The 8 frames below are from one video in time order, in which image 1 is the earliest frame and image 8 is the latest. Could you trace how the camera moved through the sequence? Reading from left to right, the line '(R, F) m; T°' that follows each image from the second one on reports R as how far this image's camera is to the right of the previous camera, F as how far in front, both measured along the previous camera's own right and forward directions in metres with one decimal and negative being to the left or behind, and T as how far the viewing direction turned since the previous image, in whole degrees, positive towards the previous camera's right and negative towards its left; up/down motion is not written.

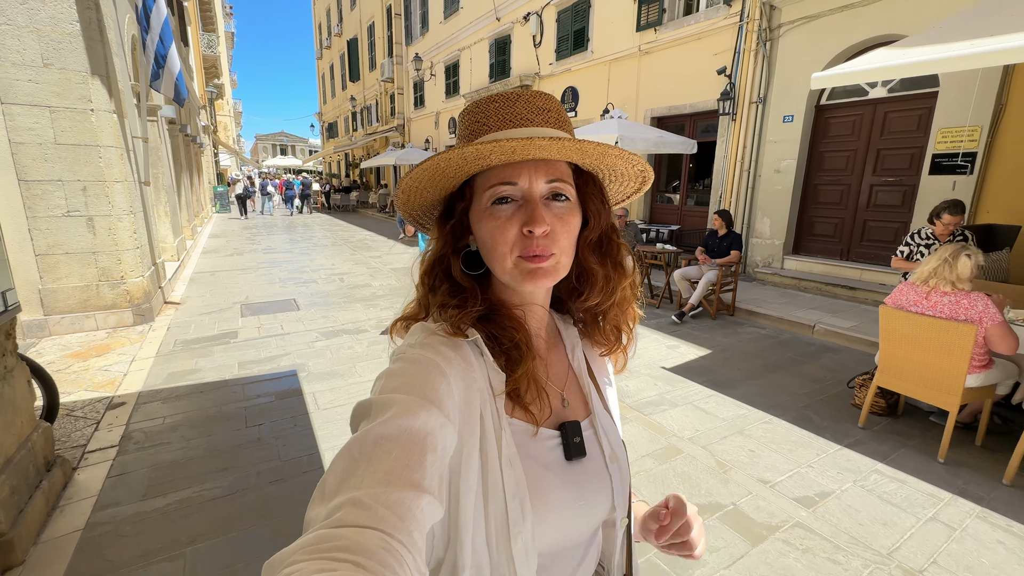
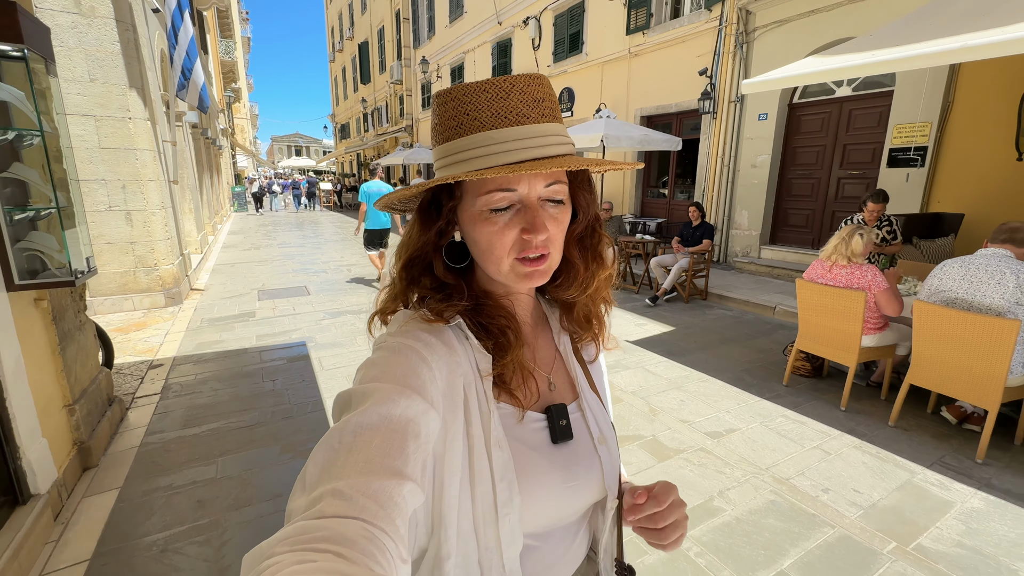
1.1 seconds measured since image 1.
(+0.4, -0.6) m; -2°
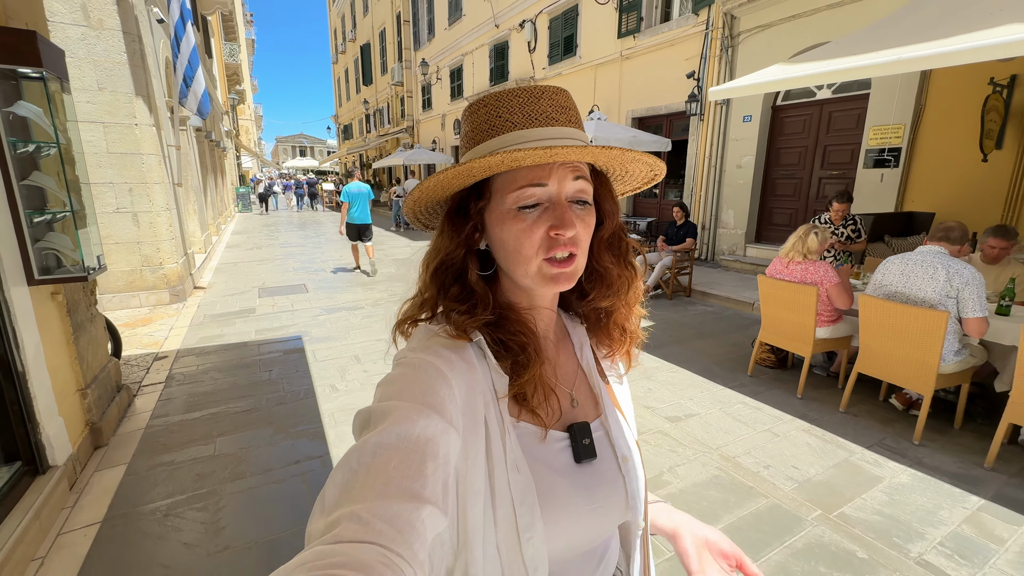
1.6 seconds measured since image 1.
(+0.2, -0.3) m; -1°
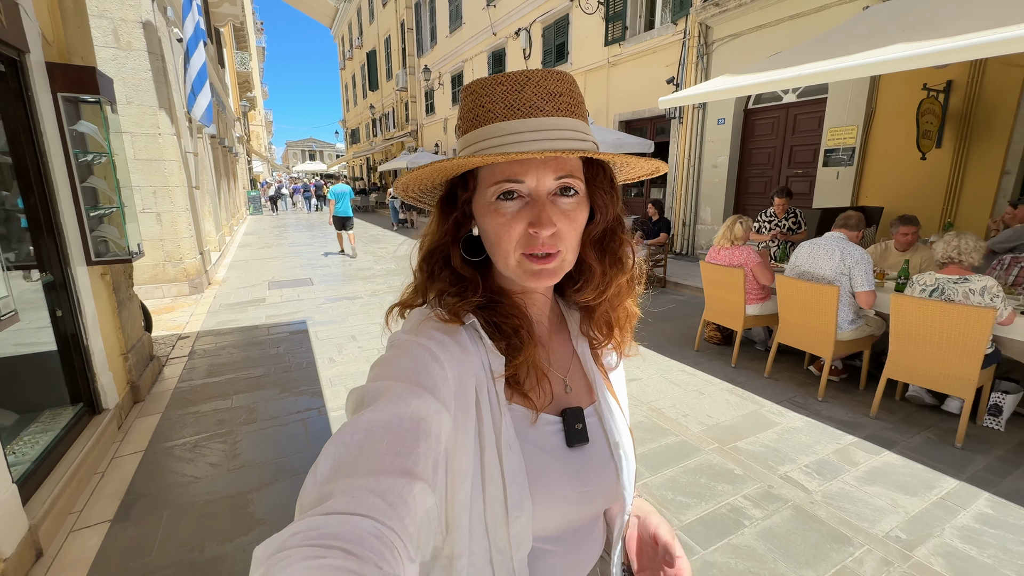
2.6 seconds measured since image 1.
(+0.4, -0.6) m; -1°
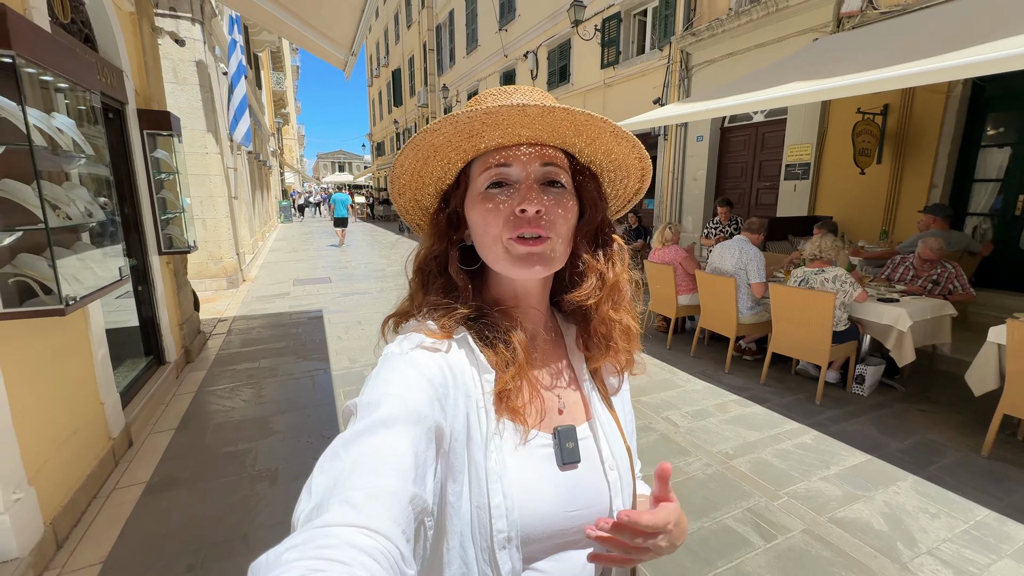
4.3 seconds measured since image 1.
(+0.6, -0.9) m; -3°
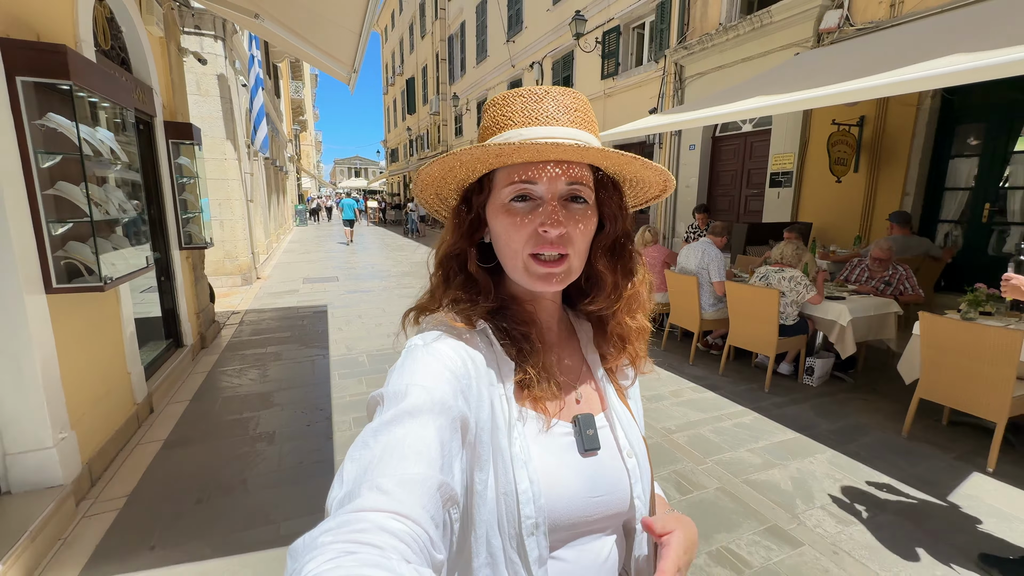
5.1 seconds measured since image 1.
(+0.3, -0.4) m; -2°
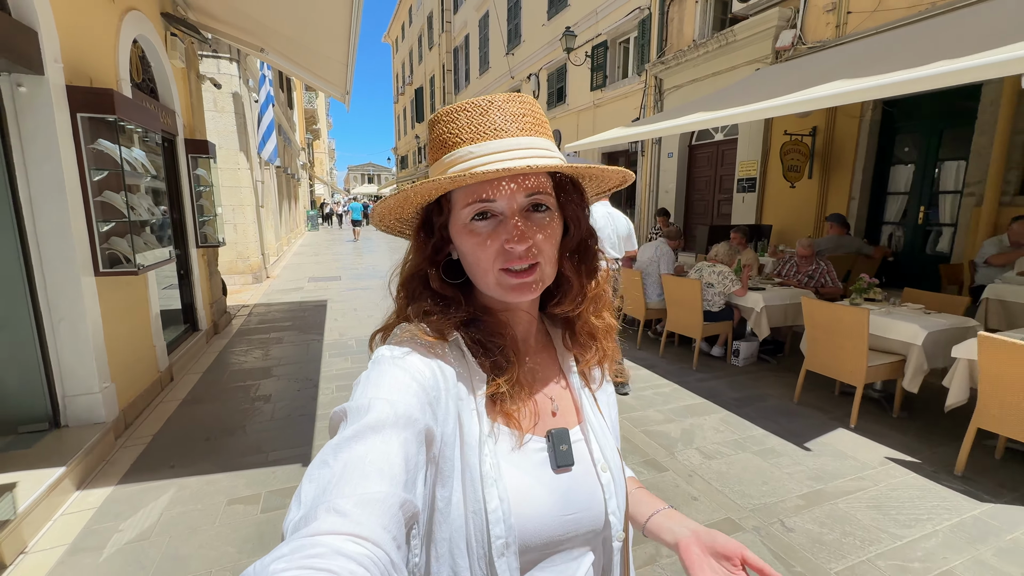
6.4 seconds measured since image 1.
(+0.5, -0.7) m; -2°
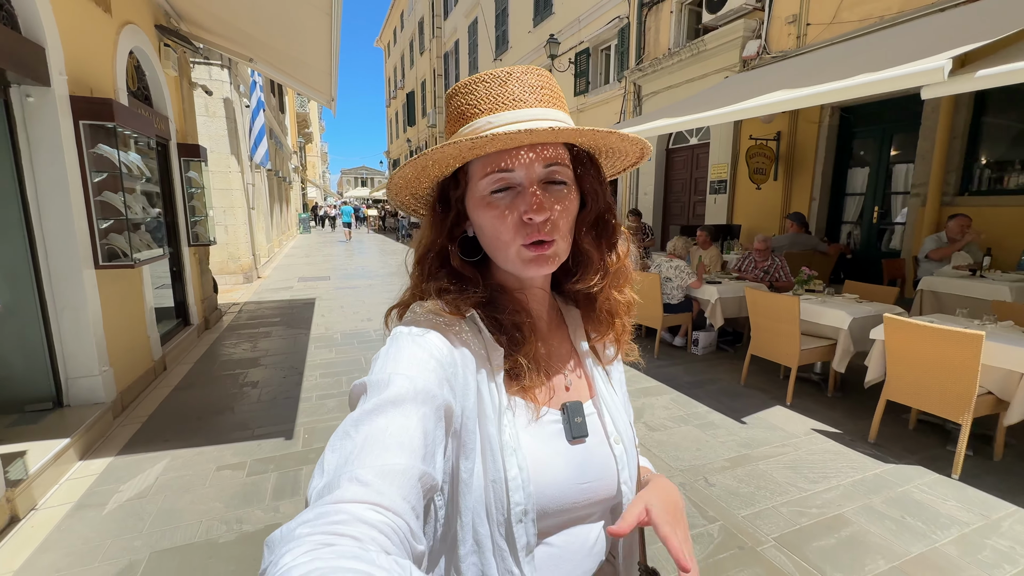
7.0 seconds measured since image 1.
(+0.2, -0.3) m; +1°
